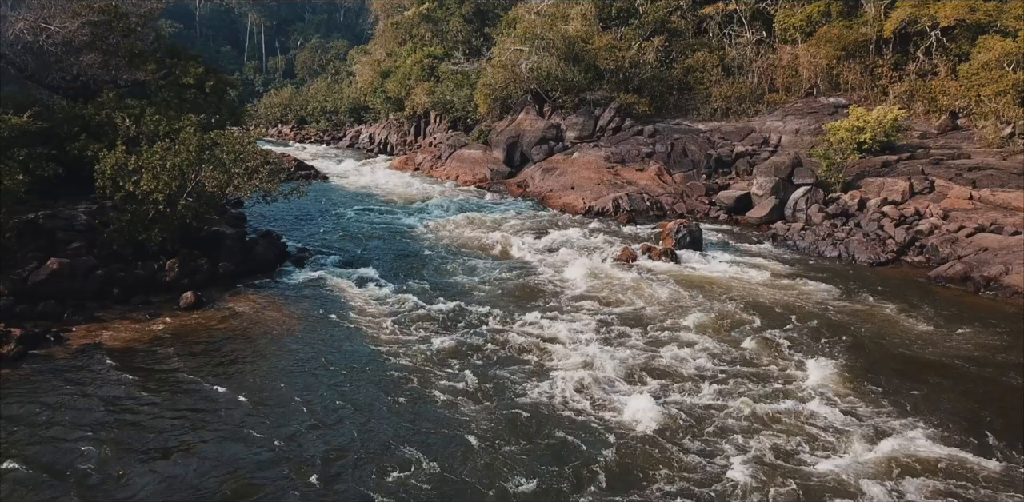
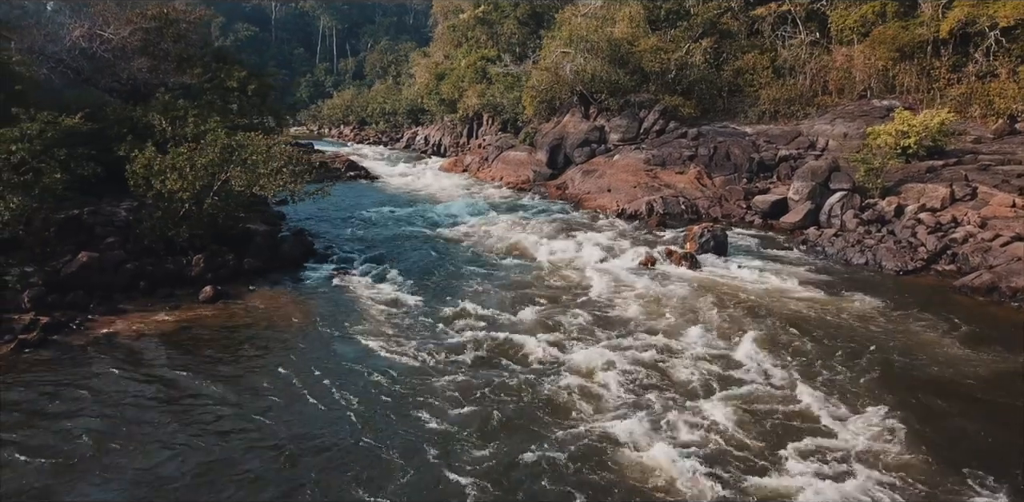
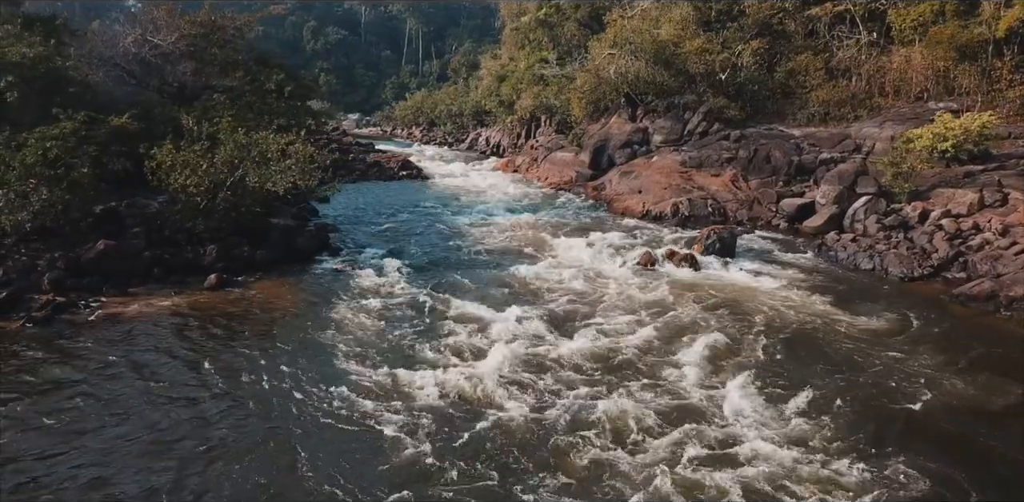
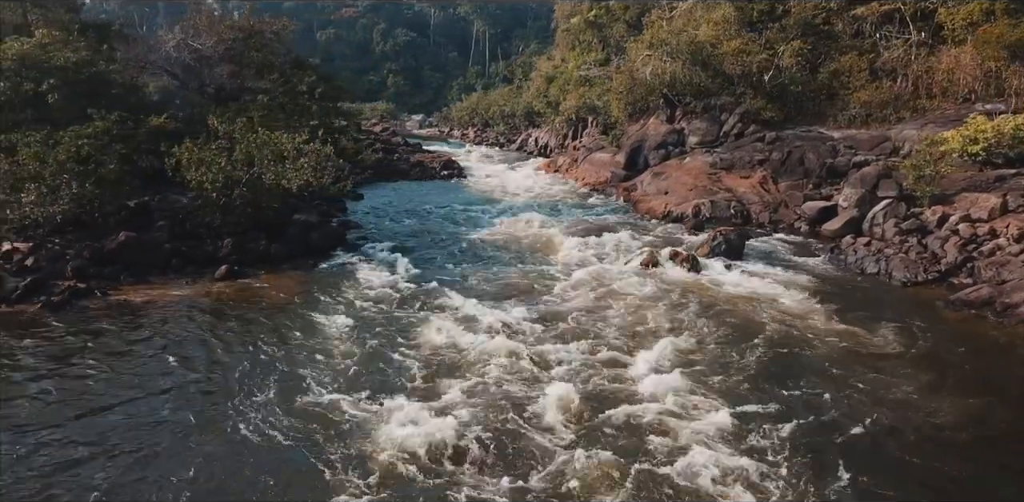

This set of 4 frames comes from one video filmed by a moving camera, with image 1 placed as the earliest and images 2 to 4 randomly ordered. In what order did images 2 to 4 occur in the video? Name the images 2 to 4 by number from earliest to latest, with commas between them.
2, 3, 4
